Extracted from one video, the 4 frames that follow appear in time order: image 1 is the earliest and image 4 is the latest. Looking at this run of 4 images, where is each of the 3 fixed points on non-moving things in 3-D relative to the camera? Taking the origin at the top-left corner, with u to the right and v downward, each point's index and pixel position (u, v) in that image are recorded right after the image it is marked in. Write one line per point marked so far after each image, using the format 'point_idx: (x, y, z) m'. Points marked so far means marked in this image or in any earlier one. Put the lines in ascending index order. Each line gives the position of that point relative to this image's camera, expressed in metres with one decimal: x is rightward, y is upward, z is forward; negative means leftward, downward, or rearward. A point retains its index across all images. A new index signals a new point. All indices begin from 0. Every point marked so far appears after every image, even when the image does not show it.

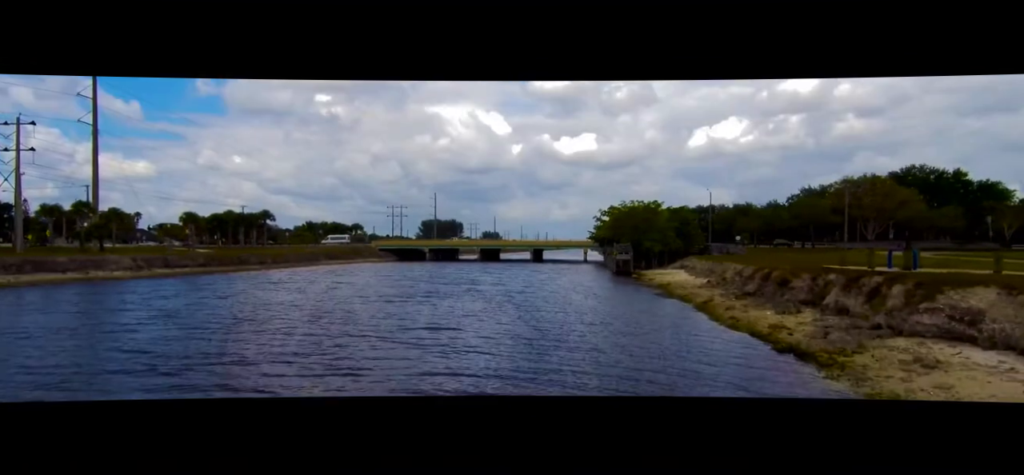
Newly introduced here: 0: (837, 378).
0: (+9.5, -4.1, +17.4) m
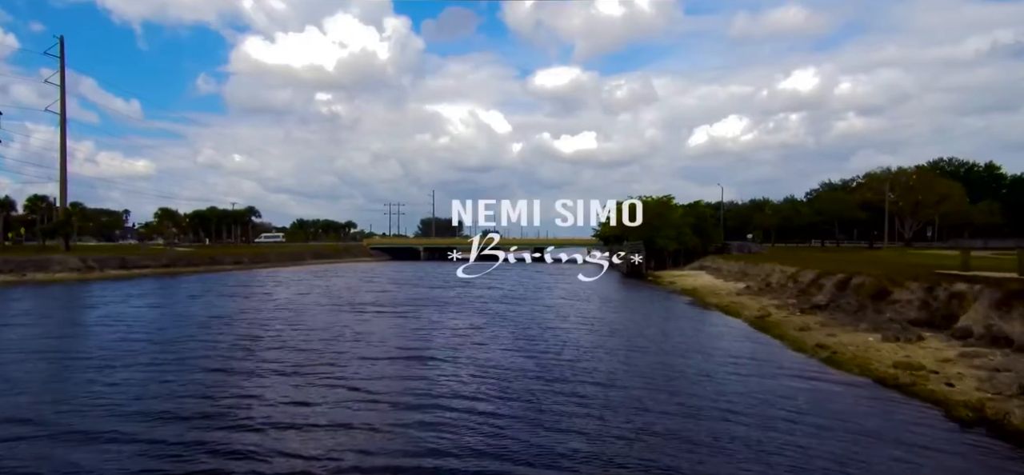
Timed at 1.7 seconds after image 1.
0: (+9.4, -4.0, +8.5) m
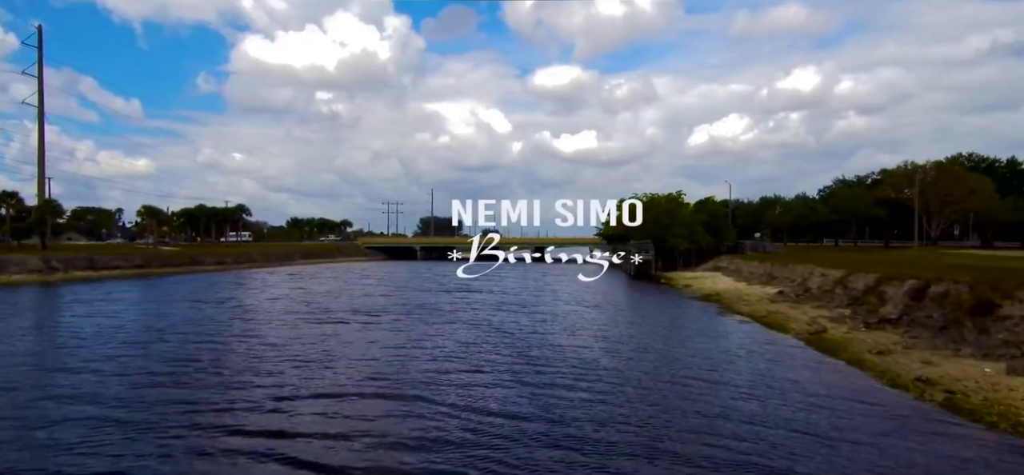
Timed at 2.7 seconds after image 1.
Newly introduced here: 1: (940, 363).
0: (+9.3, -3.9, +3.1) m
1: (+12.6, -3.7, +17.8) m
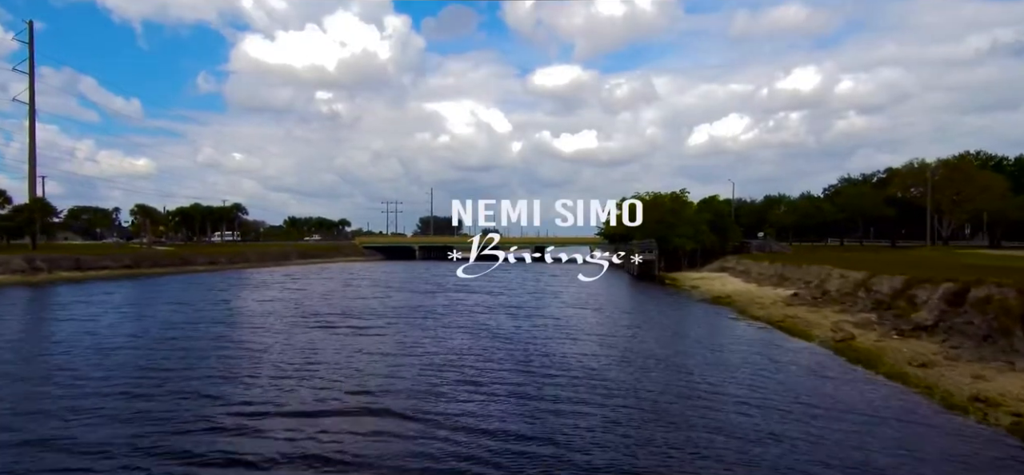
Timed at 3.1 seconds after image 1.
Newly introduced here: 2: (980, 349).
0: (+9.3, -3.9, +1.0) m
1: (+12.6, -3.7, +15.7) m
2: (+14.3, -3.3, +18.2) m
